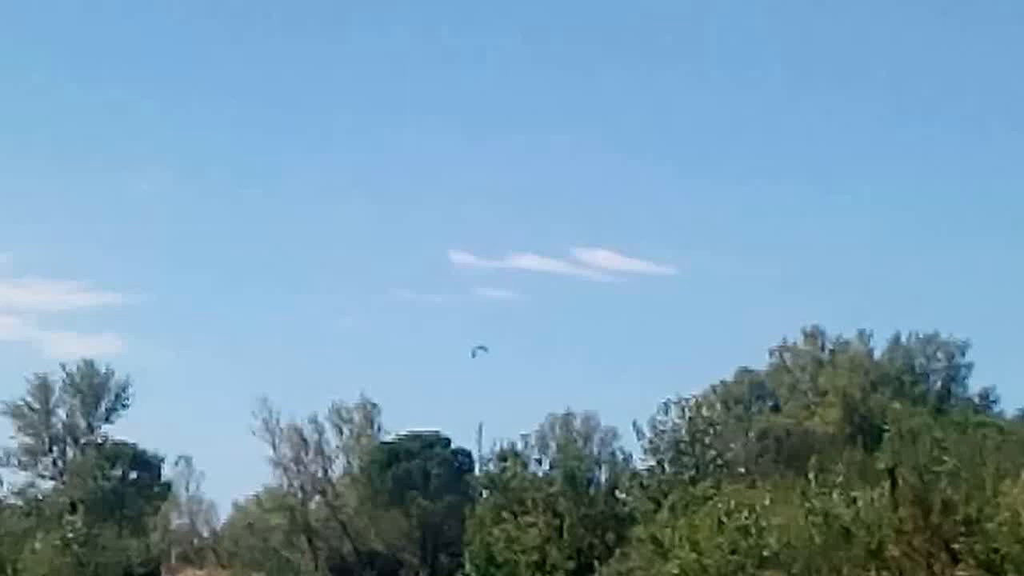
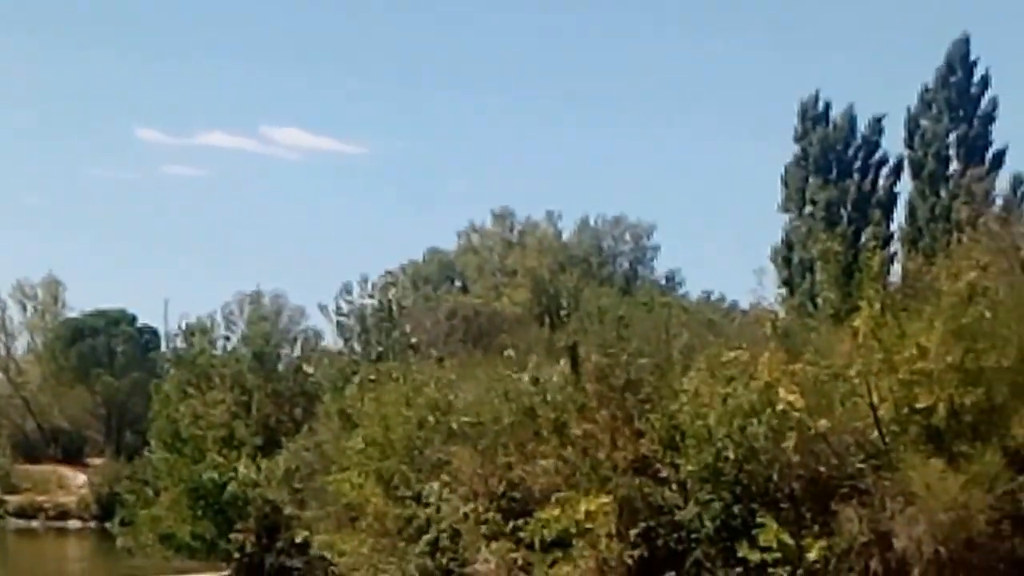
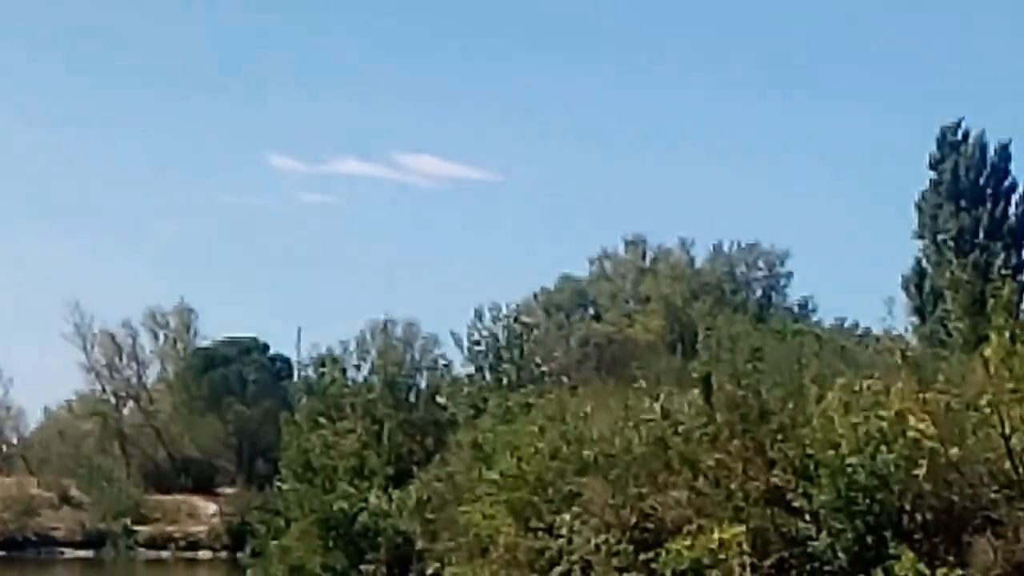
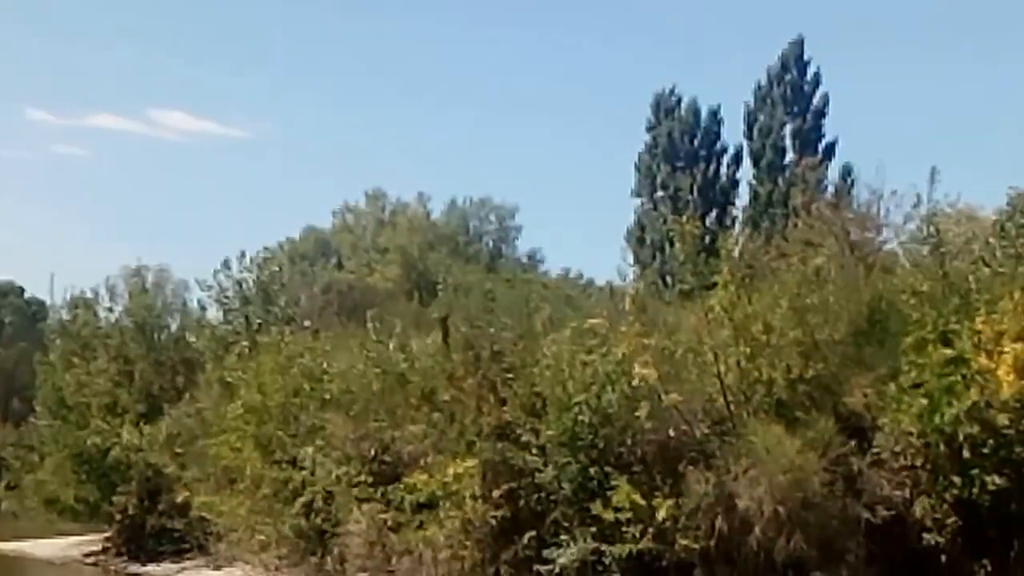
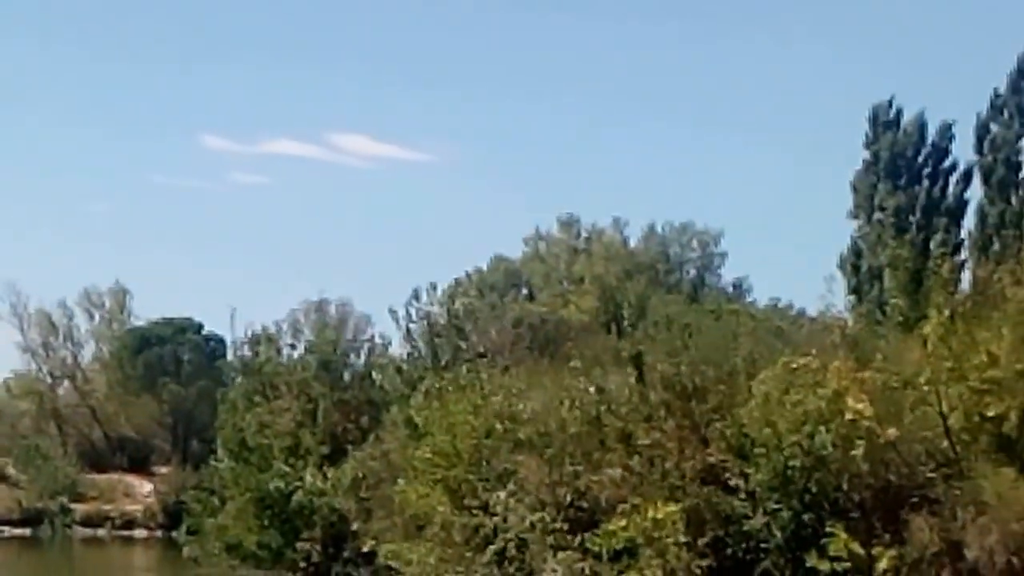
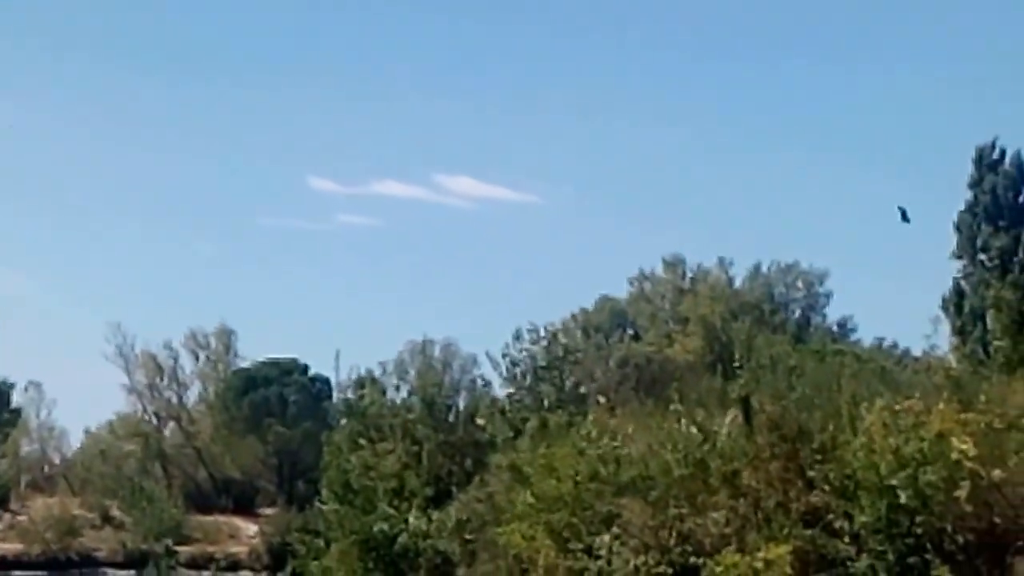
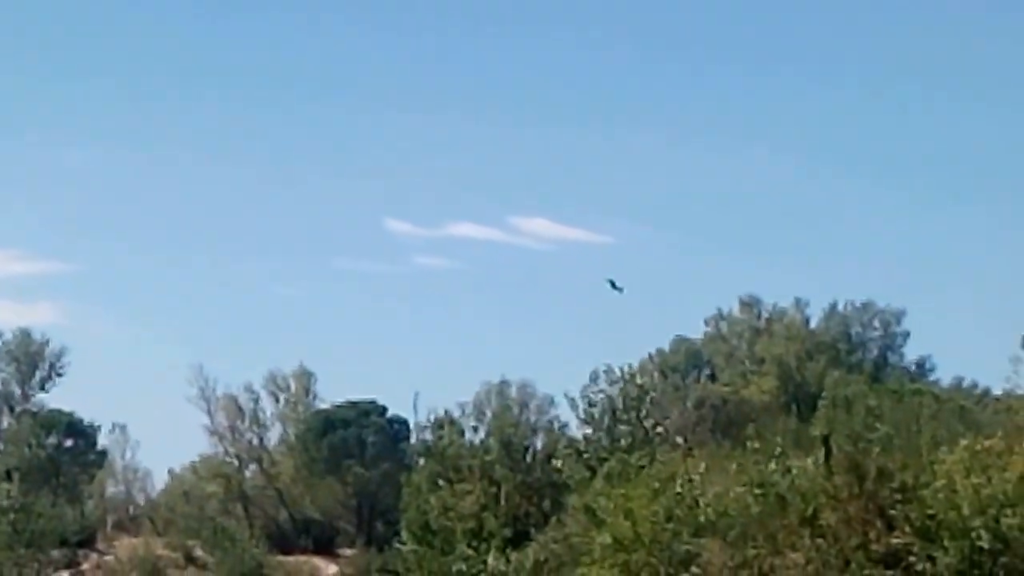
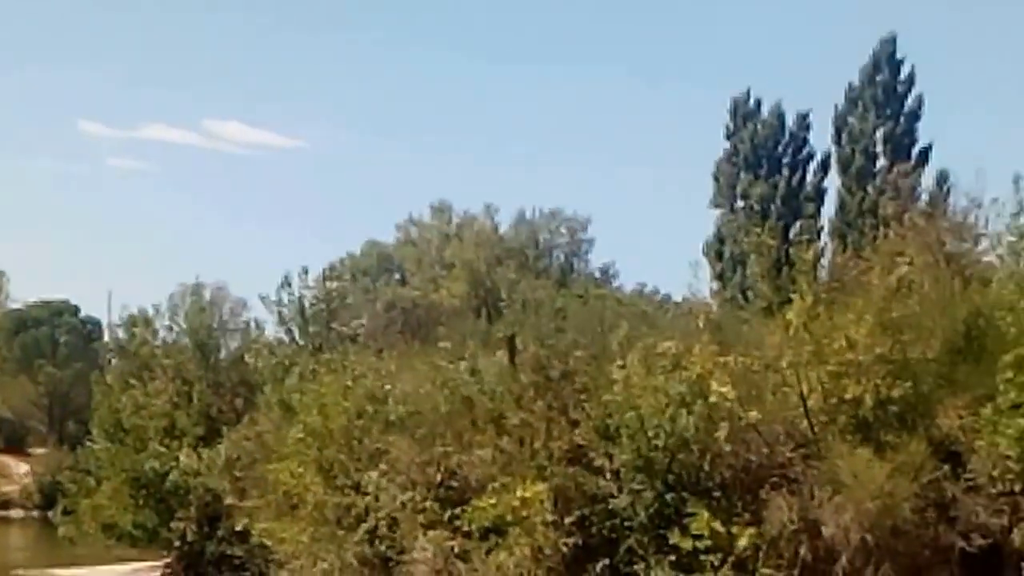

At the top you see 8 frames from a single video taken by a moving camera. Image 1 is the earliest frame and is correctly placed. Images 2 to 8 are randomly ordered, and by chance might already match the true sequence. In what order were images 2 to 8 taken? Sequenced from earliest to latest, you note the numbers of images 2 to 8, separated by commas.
7, 6, 3, 5, 2, 8, 4
